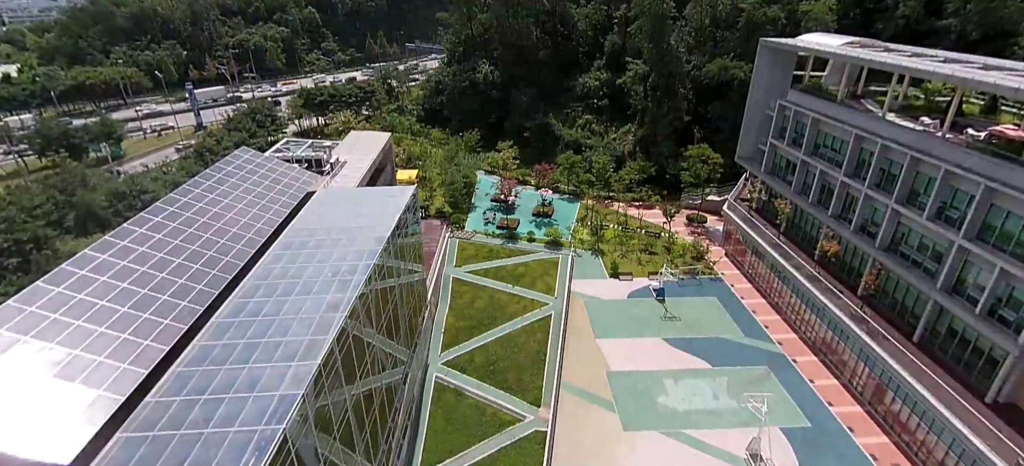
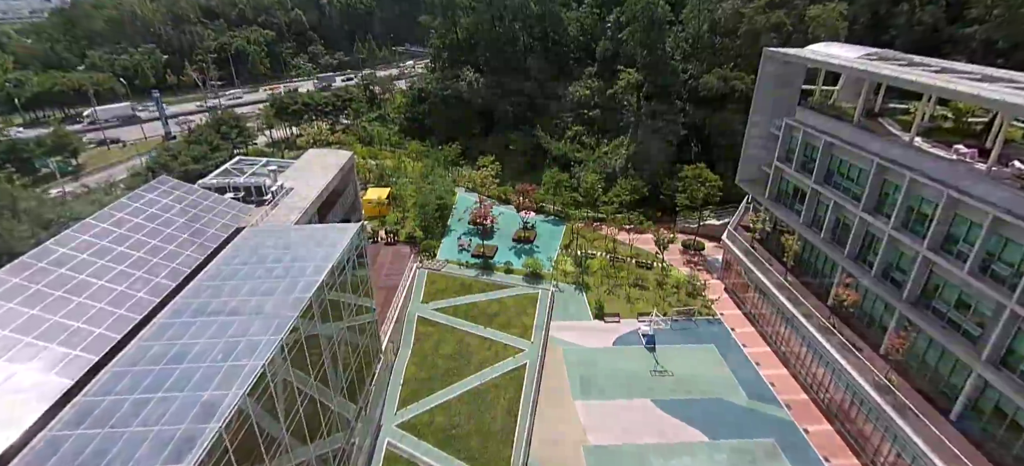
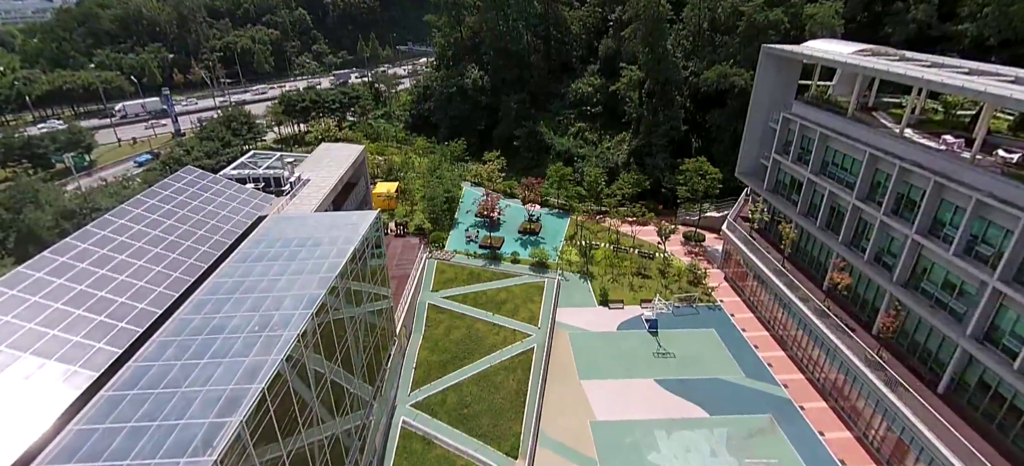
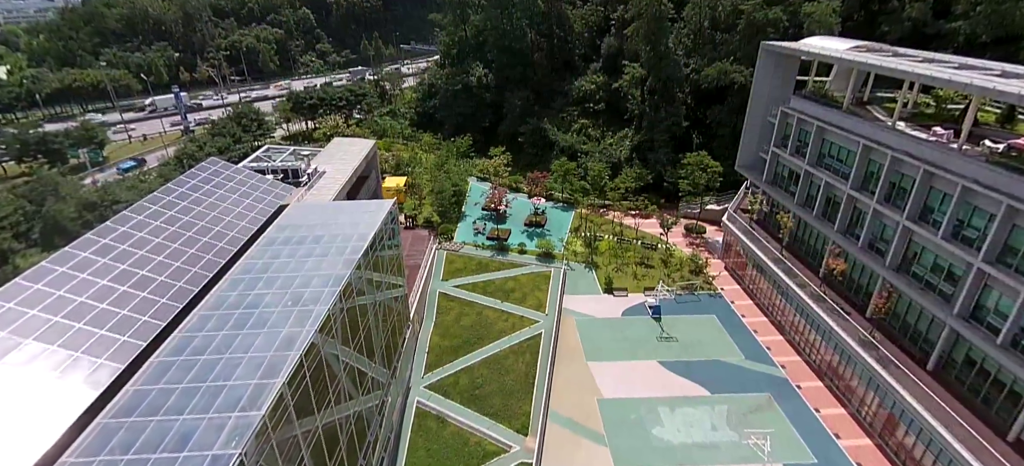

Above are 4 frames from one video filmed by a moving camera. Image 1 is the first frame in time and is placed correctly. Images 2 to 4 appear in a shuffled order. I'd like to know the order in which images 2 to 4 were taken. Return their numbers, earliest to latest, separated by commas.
4, 3, 2
